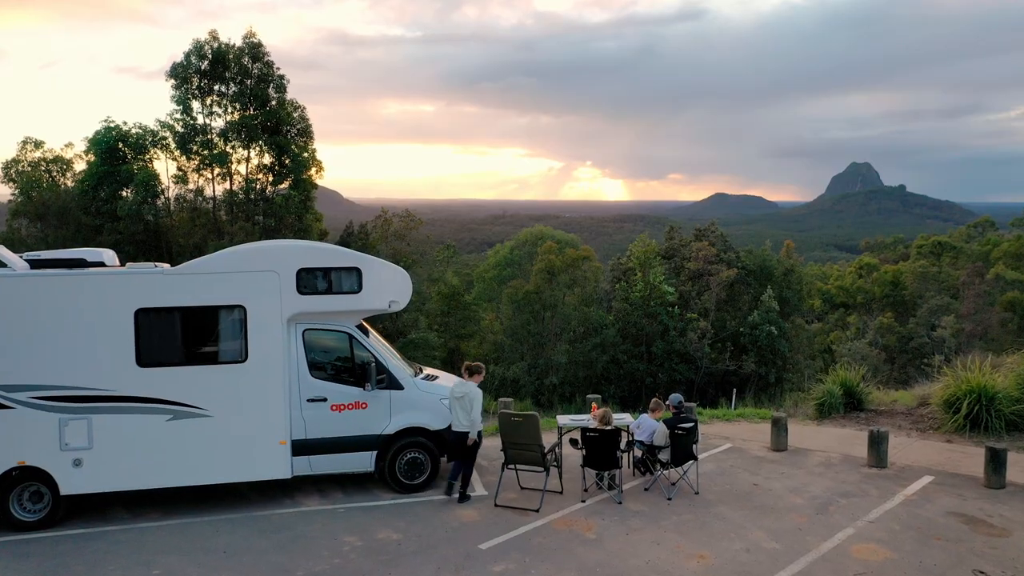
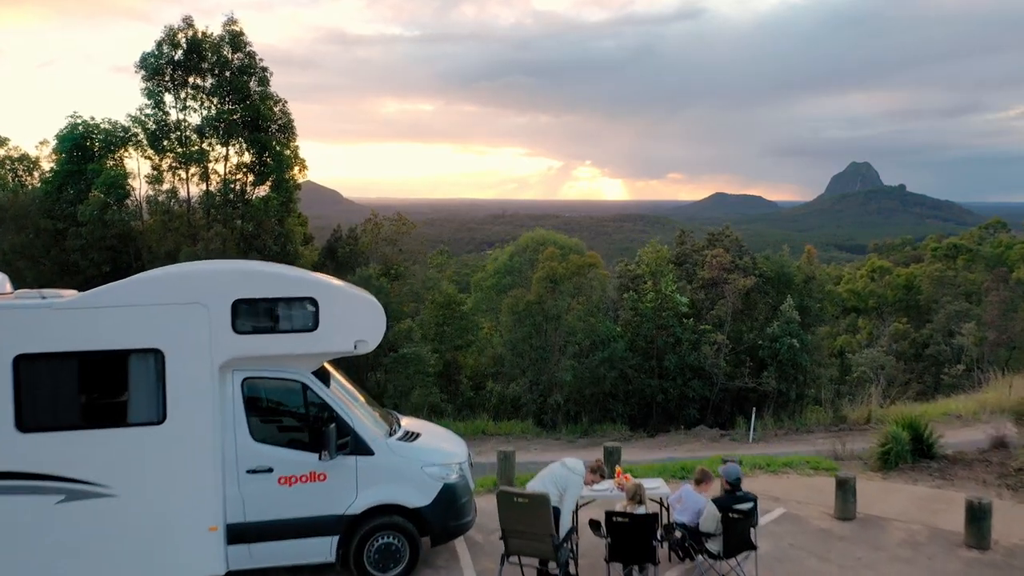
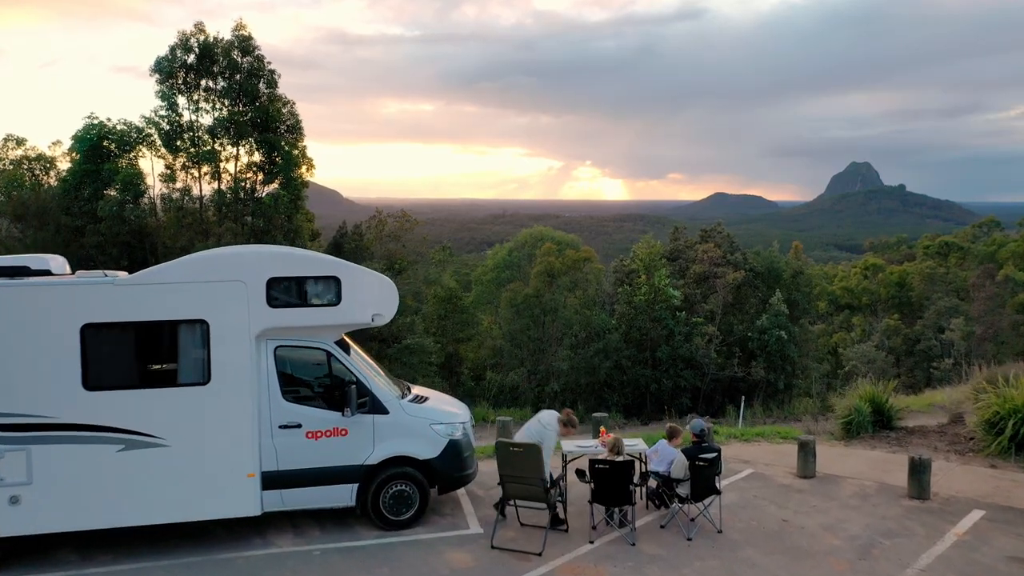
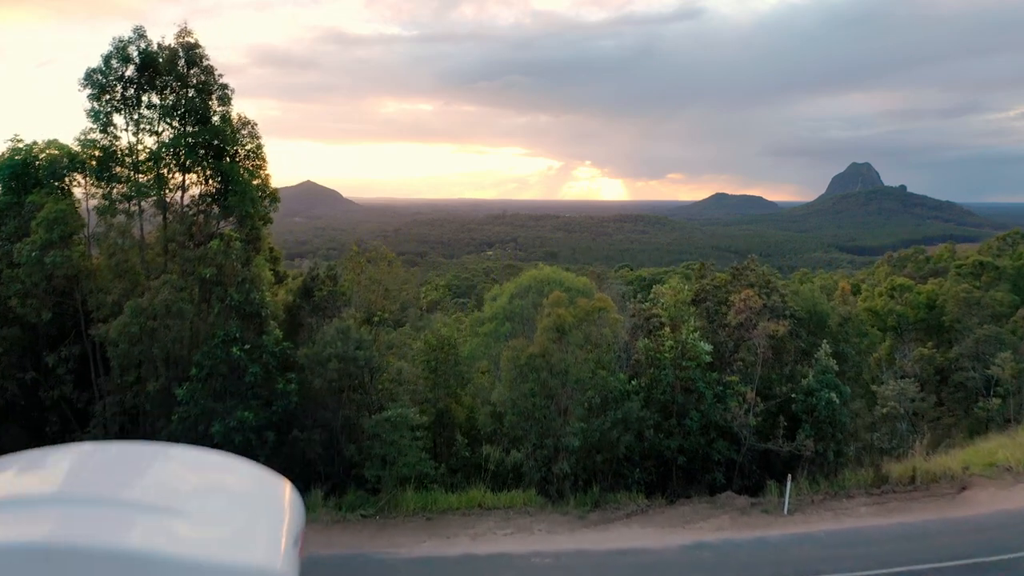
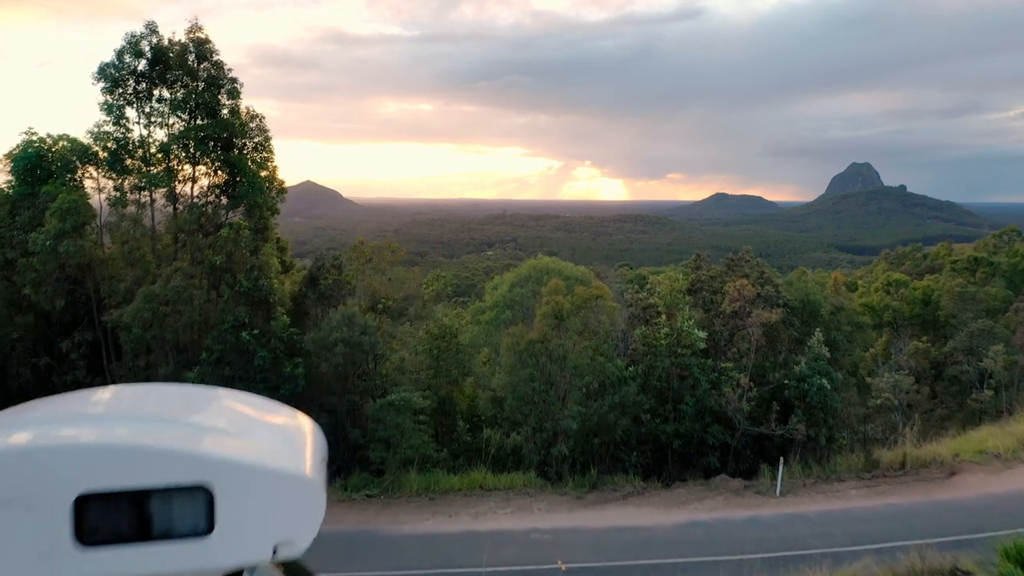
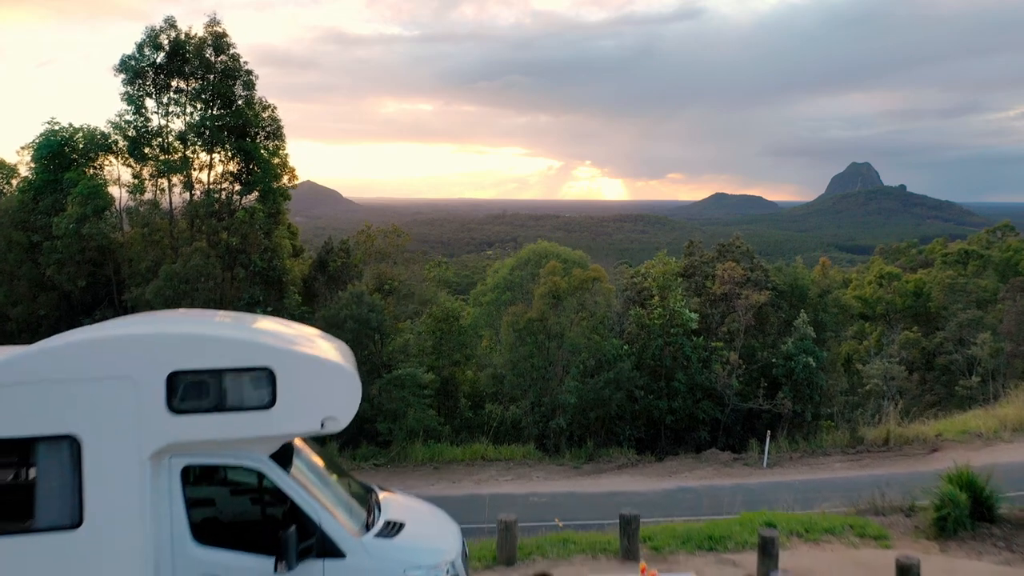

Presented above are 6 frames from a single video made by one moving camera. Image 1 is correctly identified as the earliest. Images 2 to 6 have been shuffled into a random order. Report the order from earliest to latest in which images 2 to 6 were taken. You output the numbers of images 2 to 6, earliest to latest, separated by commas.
3, 2, 6, 5, 4
